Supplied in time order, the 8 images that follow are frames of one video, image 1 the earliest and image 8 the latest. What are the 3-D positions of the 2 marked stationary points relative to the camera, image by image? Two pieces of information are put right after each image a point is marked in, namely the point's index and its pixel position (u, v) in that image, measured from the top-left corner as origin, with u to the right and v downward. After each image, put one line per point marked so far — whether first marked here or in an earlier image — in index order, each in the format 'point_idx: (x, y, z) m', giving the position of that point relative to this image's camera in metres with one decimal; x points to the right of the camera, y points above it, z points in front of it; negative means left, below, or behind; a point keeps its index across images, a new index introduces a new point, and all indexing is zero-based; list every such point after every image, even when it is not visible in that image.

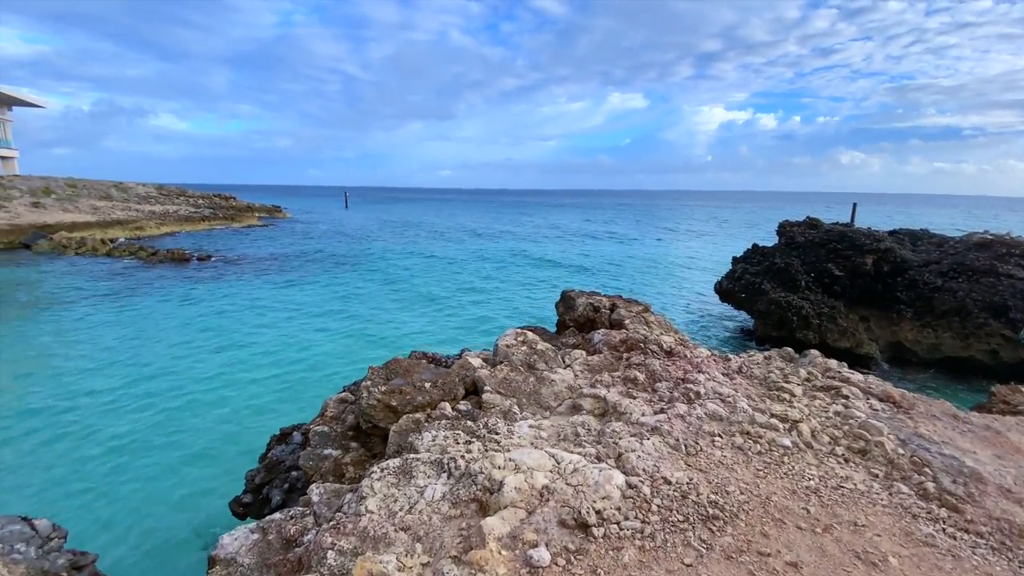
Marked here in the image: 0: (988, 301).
0: (+14.8, -0.2, +15.0) m
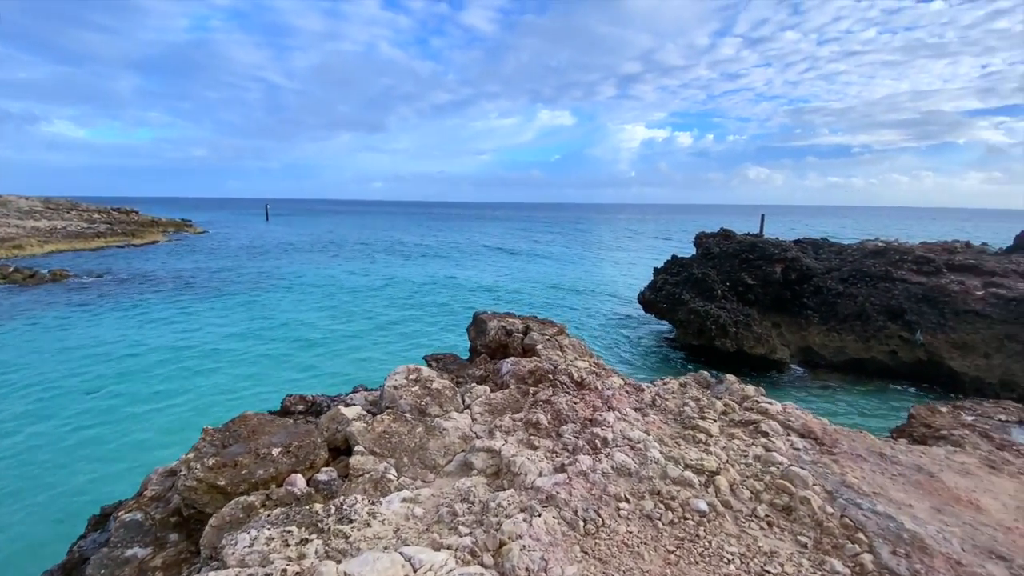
0: (+12.3, -0.4, +16.1) m
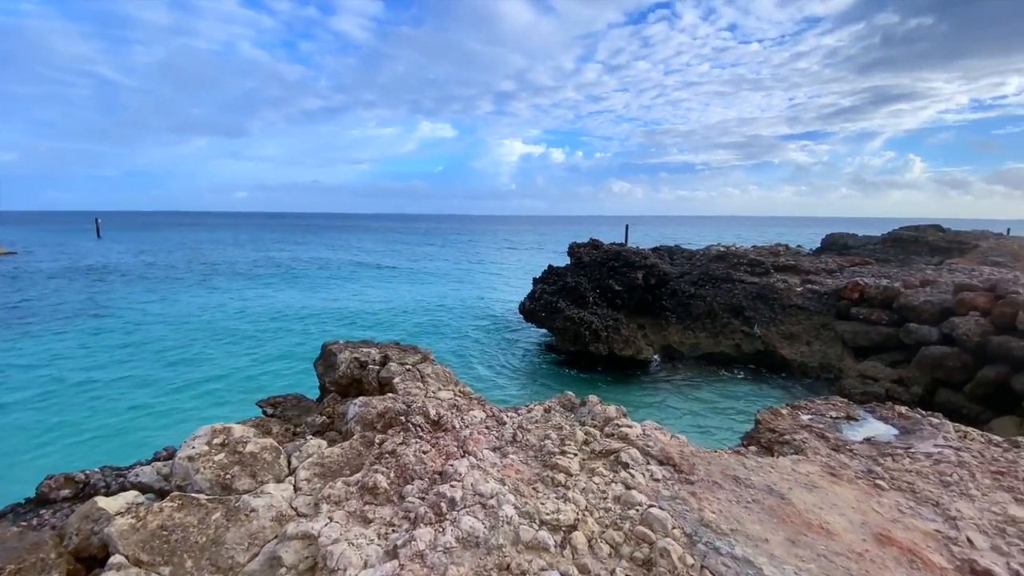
0: (+8.0, -0.4, +17.9) m
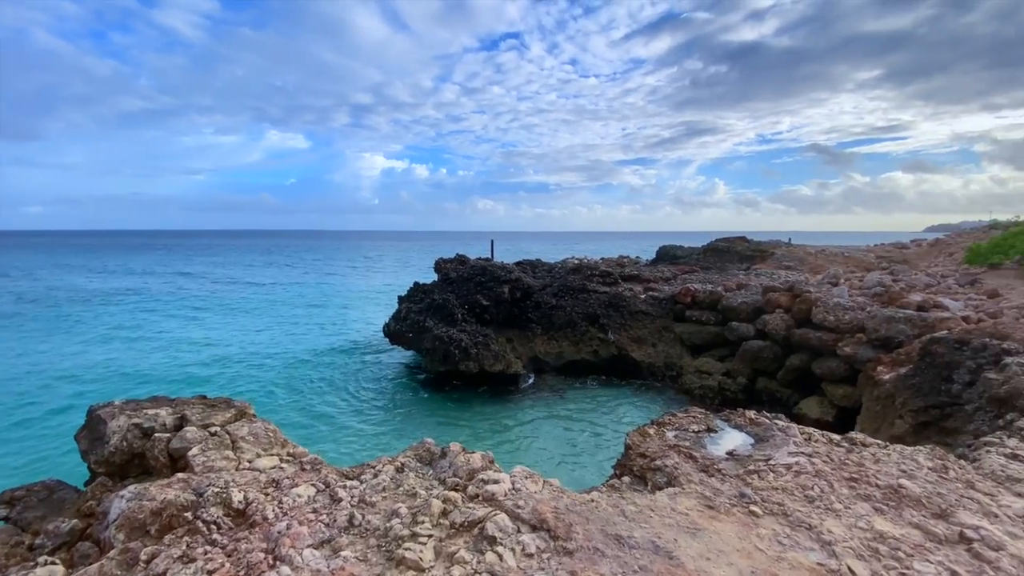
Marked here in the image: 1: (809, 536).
0: (+2.9, -0.9, +18.6) m
1: (+1.9, -1.6, +3.2) m
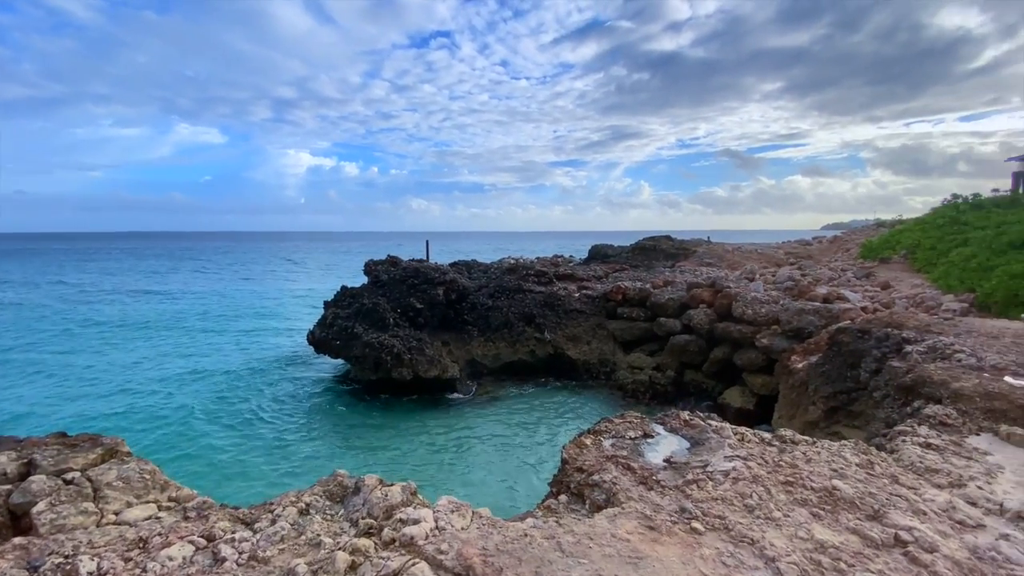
0: (+0.4, -0.9, +18.4) m
1: (+1.5, -1.6, +3.0) m
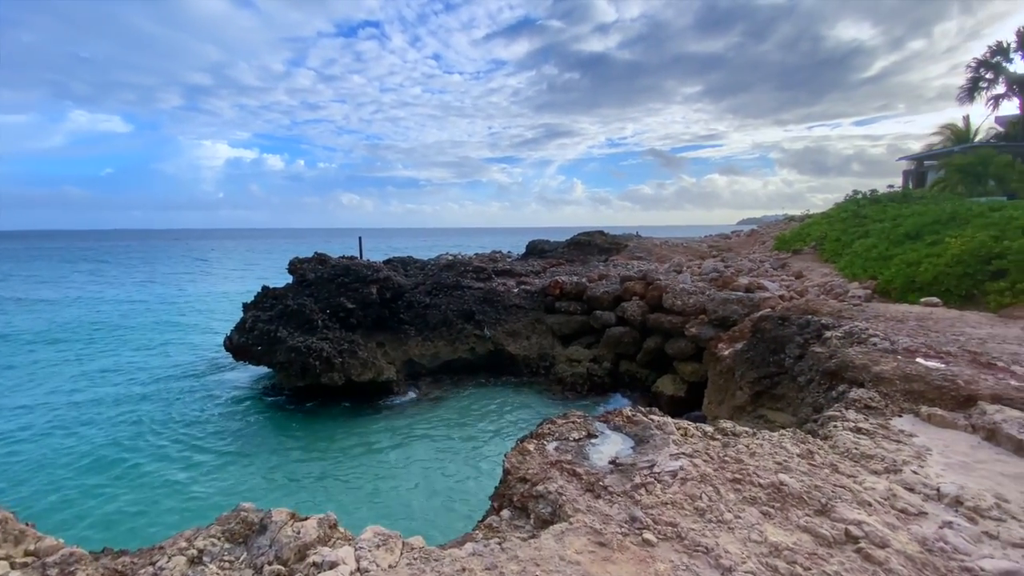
0: (-1.9, -0.8, +18.0) m
1: (+1.1, -1.6, +2.8) m
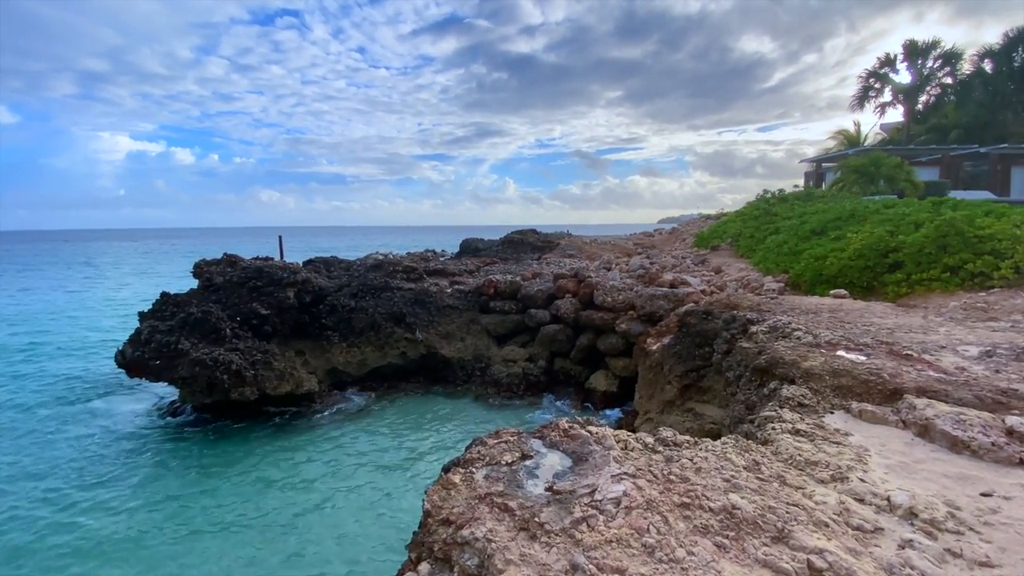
0: (-4.3, -0.8, +17.0) m
1: (+0.7, -1.6, +2.4) m
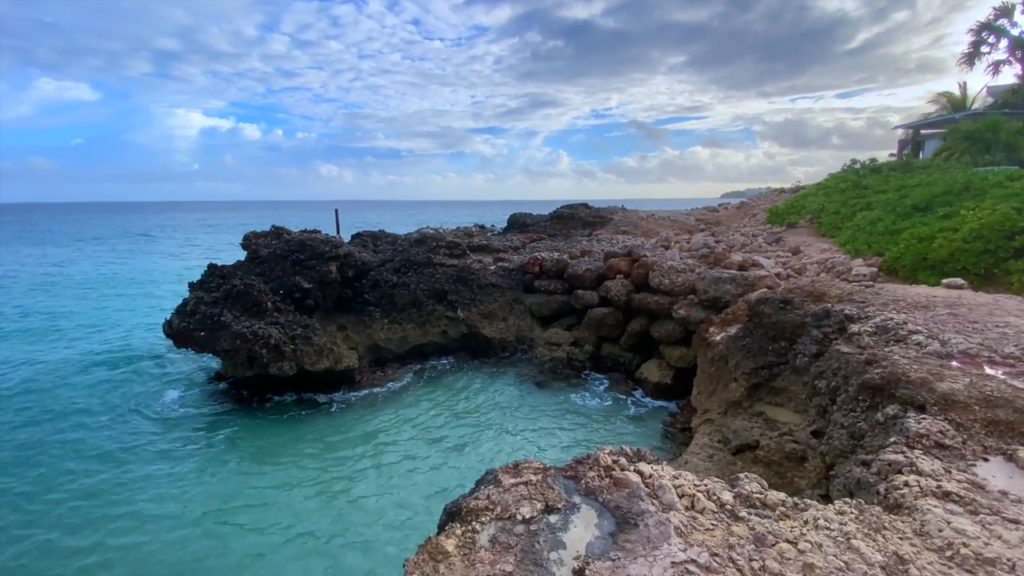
0: (-2.8, -0.1, +16.1) m
1: (+0.6, -1.7, +1.2) m
